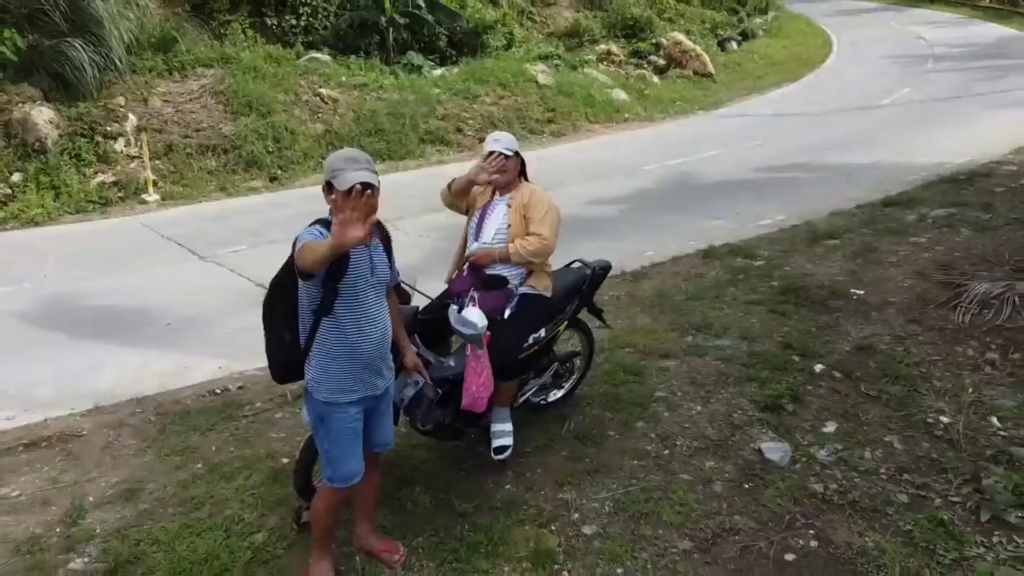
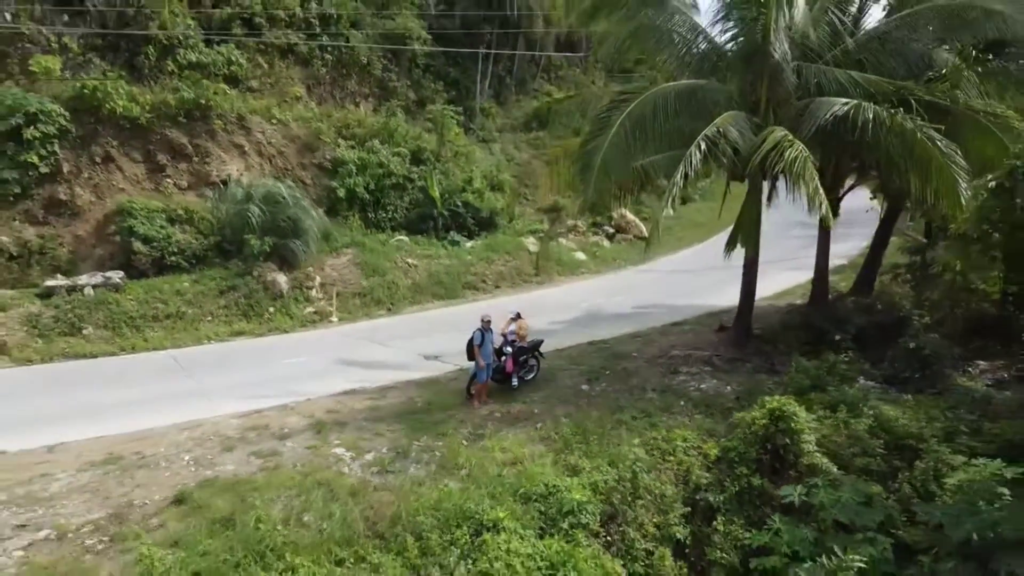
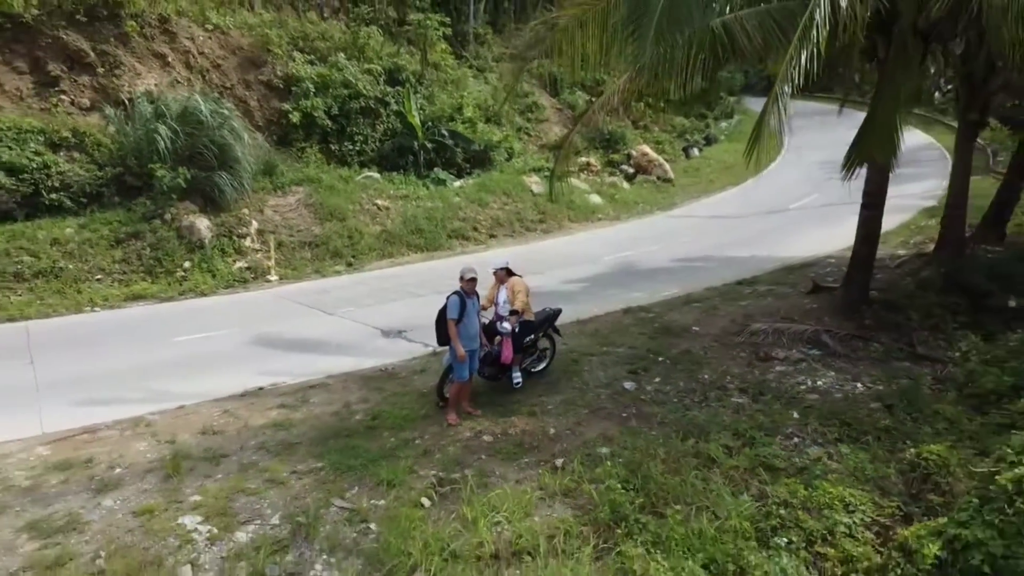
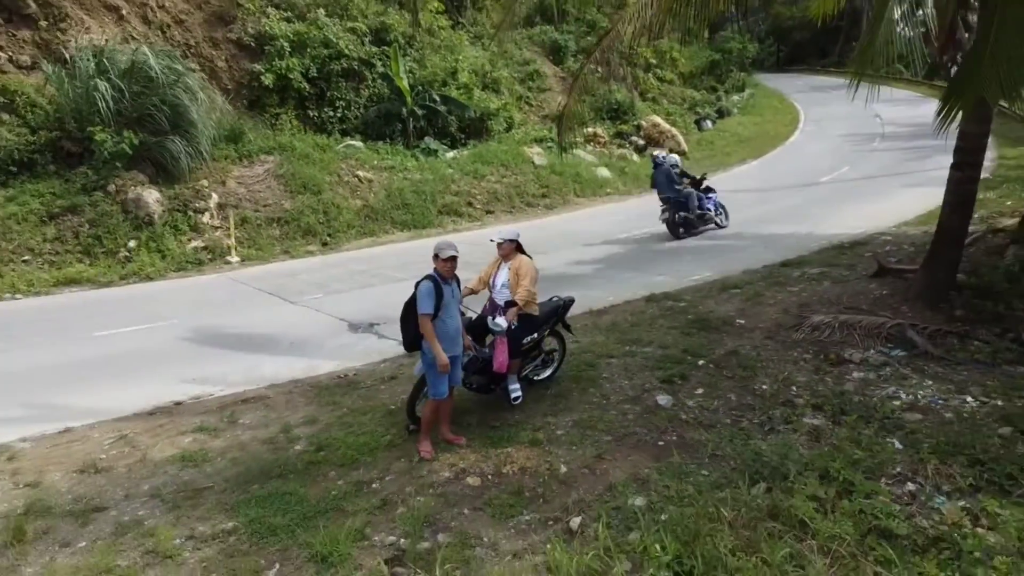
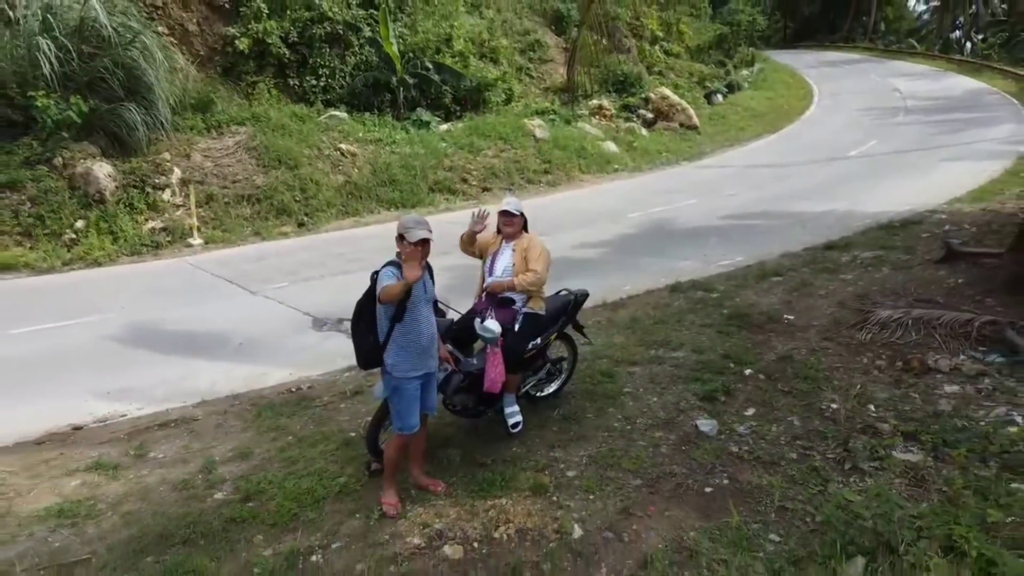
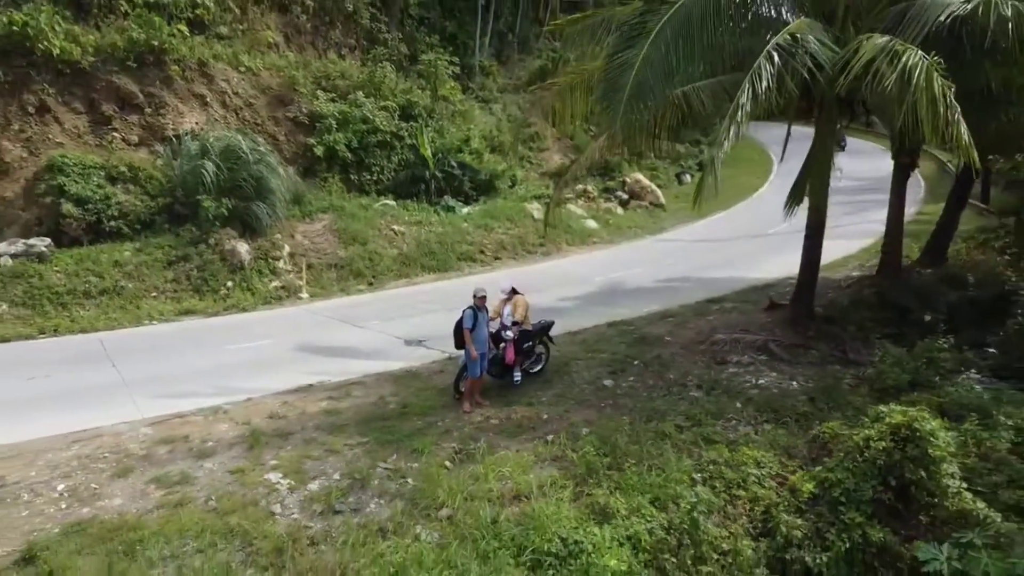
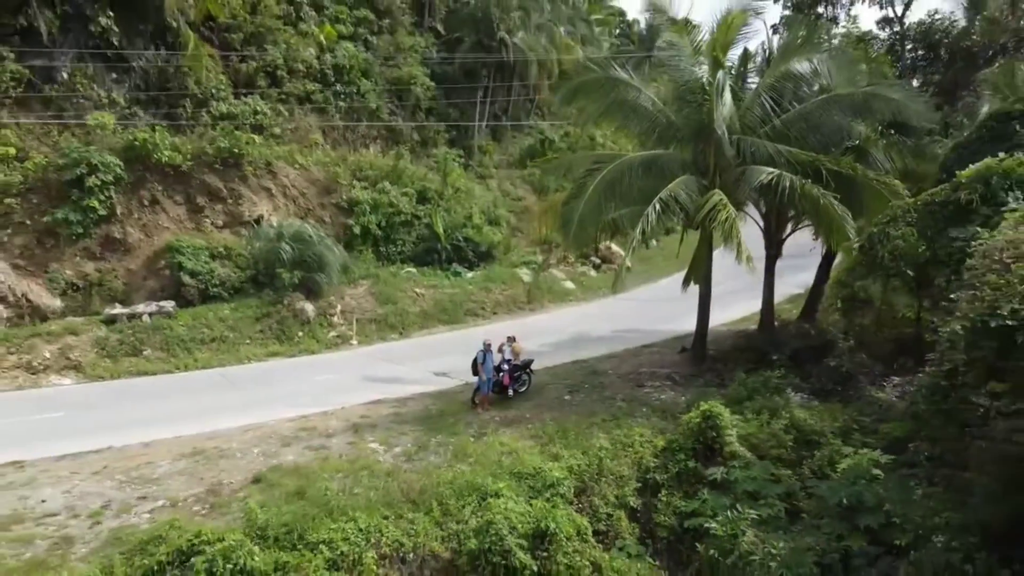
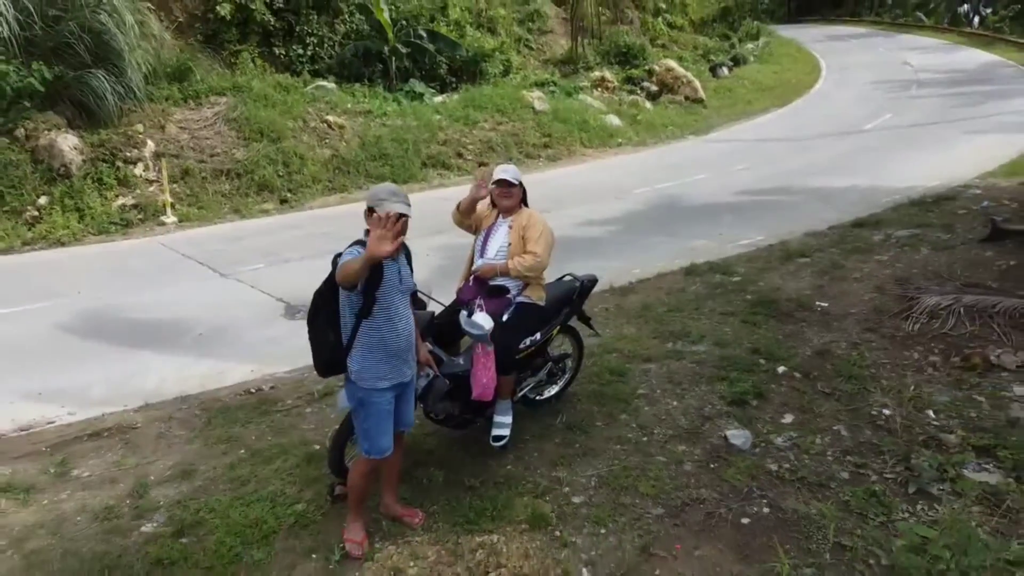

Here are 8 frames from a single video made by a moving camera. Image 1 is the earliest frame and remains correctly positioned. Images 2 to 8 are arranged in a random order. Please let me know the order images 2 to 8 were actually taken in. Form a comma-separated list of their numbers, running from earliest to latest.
8, 5, 4, 3, 6, 2, 7
